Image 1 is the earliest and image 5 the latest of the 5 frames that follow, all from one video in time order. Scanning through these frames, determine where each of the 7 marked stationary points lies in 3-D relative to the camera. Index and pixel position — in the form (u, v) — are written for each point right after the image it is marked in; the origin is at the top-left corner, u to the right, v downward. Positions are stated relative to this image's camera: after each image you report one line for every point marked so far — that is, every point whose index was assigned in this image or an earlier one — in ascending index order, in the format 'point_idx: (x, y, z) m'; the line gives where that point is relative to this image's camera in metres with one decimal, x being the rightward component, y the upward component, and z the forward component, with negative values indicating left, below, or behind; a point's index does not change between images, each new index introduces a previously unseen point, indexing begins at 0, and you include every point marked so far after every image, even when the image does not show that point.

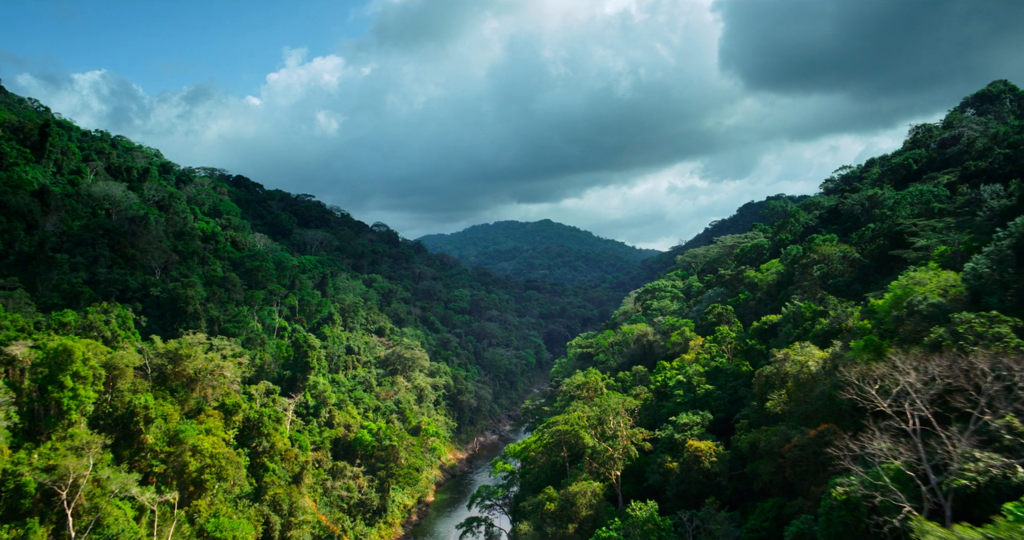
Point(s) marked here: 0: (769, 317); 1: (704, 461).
0: (+6.5, -1.2, +20.4) m
1: (+3.7, -3.6, +15.2) m
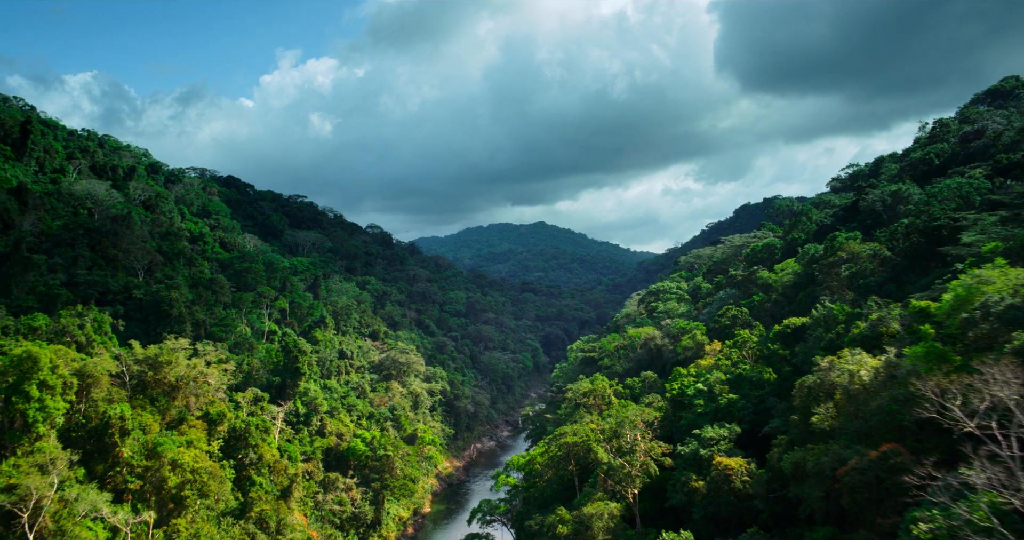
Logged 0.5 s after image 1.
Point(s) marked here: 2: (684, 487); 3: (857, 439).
0: (+6.6, -1.2, +19.0) m
1: (+3.8, -3.6, +13.8) m
2: (+3.2, -4.0, +14.9) m
3: (+4.7, -2.3, +11.0) m
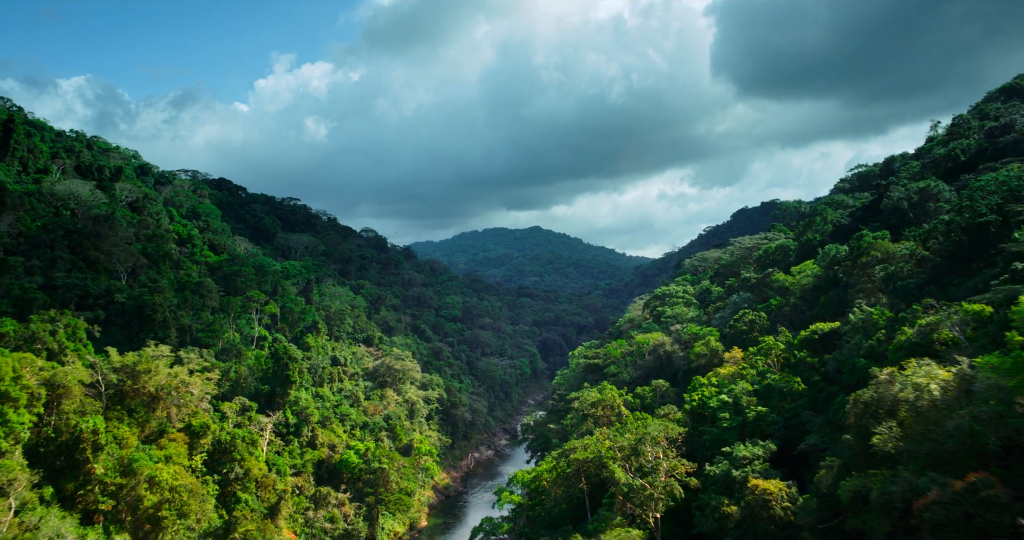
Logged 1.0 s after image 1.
0: (+6.7, -1.2, +17.6) m
1: (+4.0, -3.6, +12.3) m
2: (+3.3, -4.0, +13.5) m
3: (+4.9, -2.3, +9.6) m
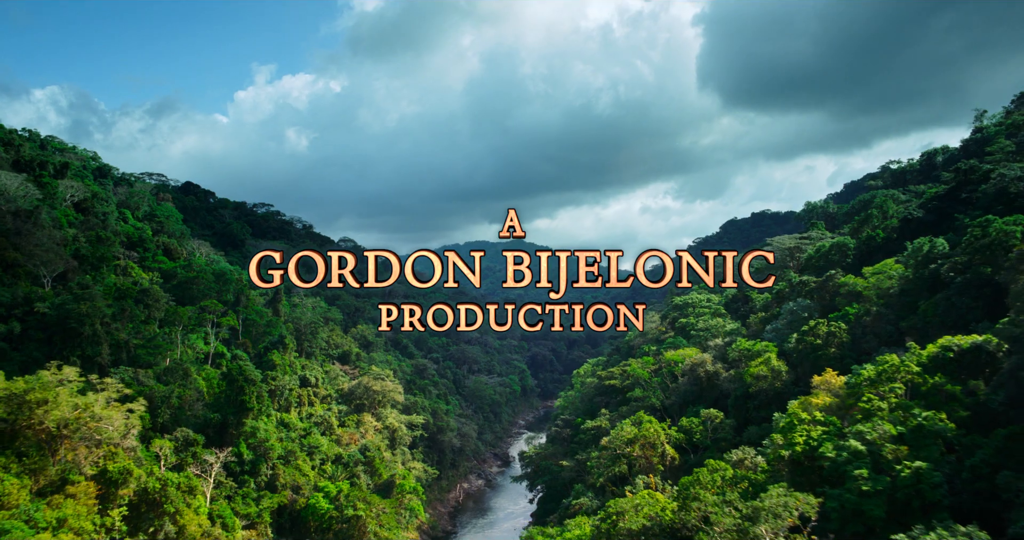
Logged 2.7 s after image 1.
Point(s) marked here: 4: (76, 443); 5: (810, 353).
0: (+7.1, -1.1, +12.9) m
1: (+4.4, -3.4, +7.5) m
2: (+3.8, -3.8, +8.6) m
3: (+5.4, -2.0, +4.8) m
4: (-9.1, -3.6, +16.9) m
5: (+6.6, -1.8, +17.9) m
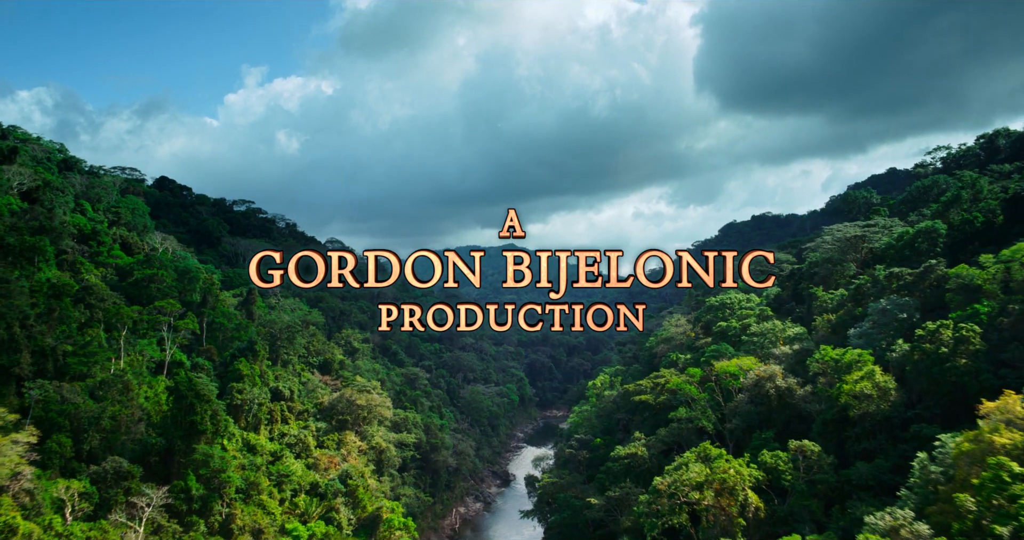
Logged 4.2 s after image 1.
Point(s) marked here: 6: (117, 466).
0: (+7.5, -0.8, +8.4) m
1: (+5.0, -3.1, +3.0) m
2: (+4.3, -3.5, +4.1) m
3: (+5.9, -1.7, +0.3) m
4: (-8.7, -3.3, +12.3) m
5: (+7.0, -1.6, +13.5) m
6: (-8.5, -4.2, +17.1) m
